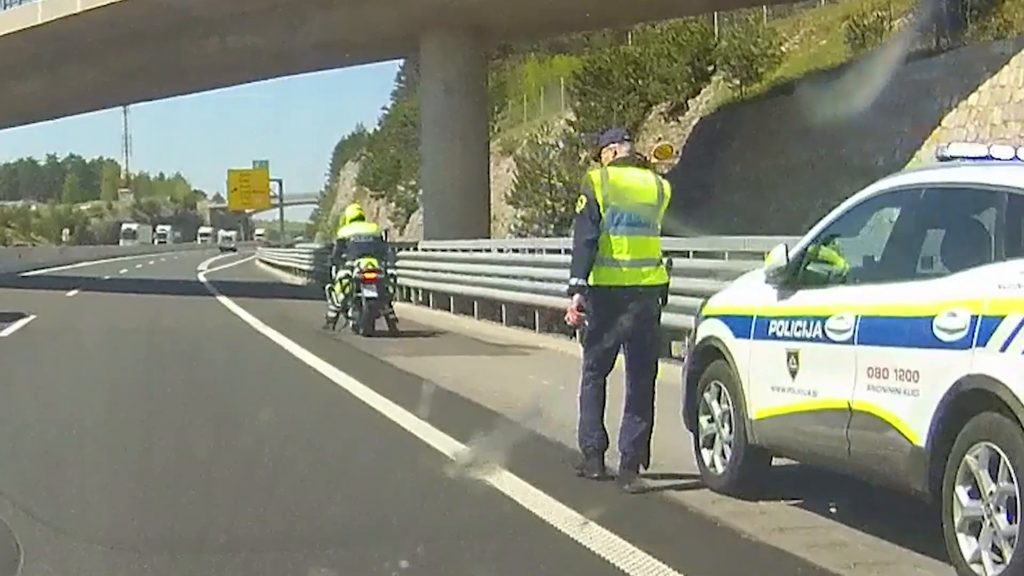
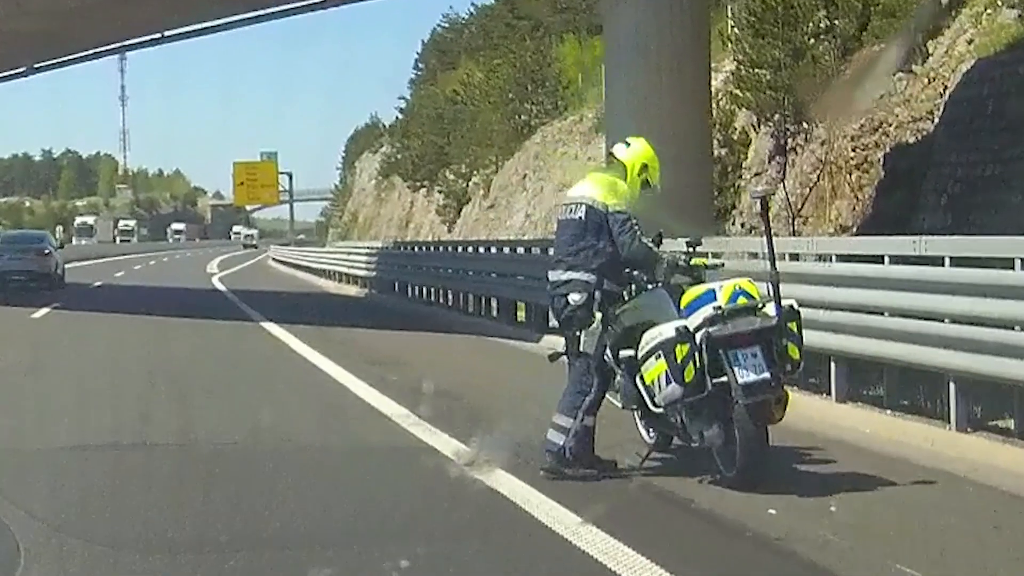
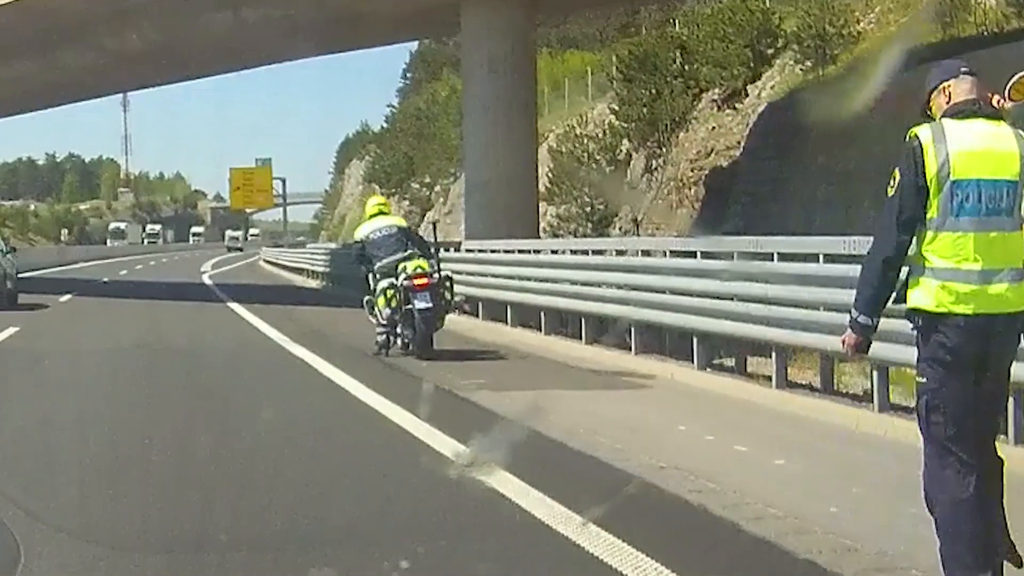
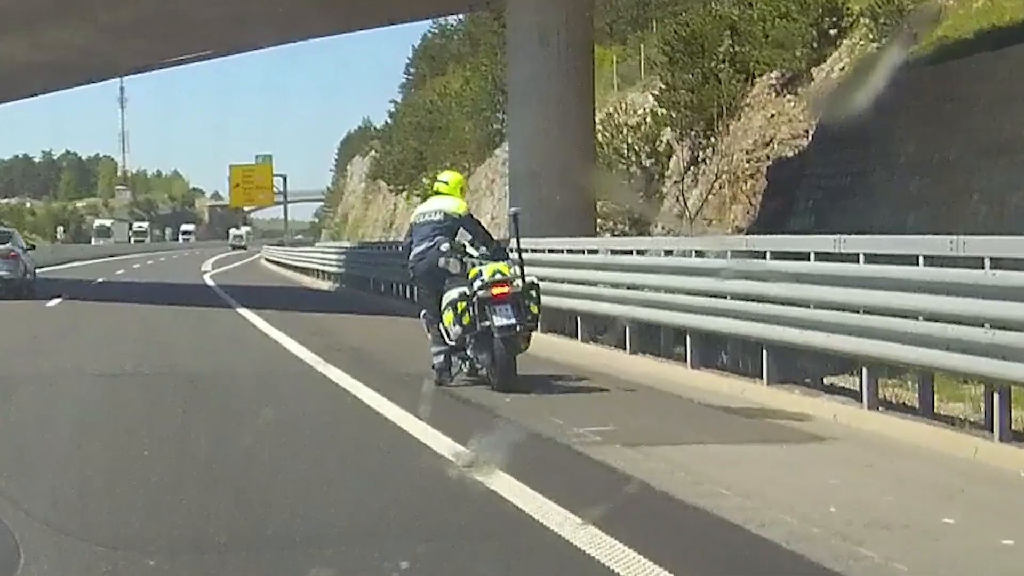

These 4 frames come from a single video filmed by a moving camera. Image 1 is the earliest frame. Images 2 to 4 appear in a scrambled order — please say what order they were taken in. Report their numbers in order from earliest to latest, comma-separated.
3, 4, 2
